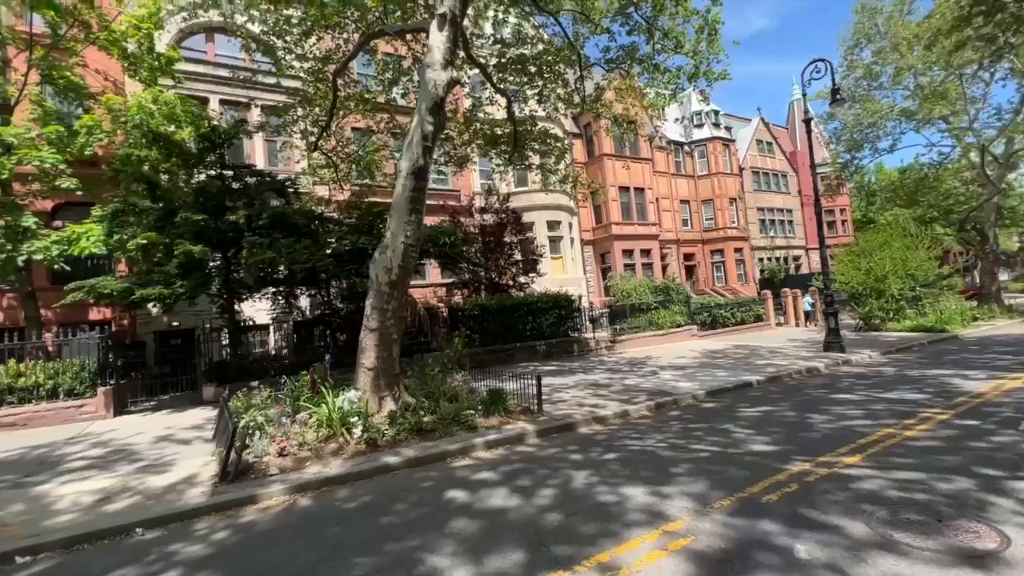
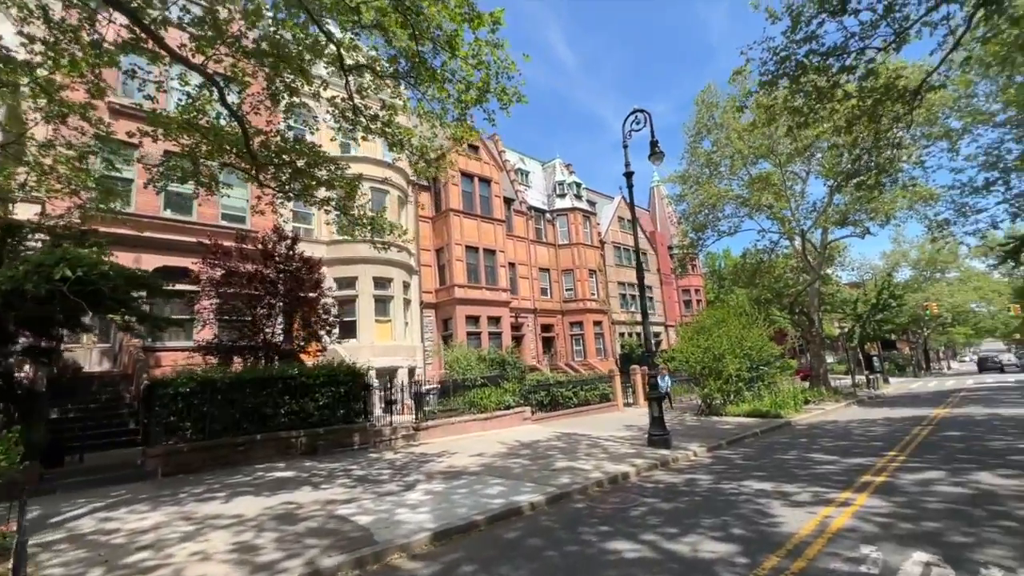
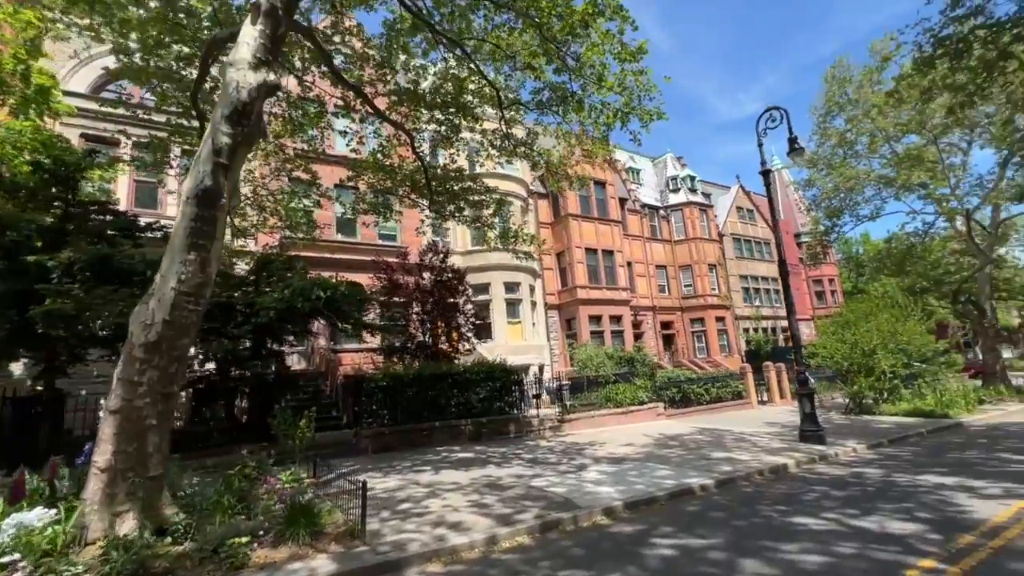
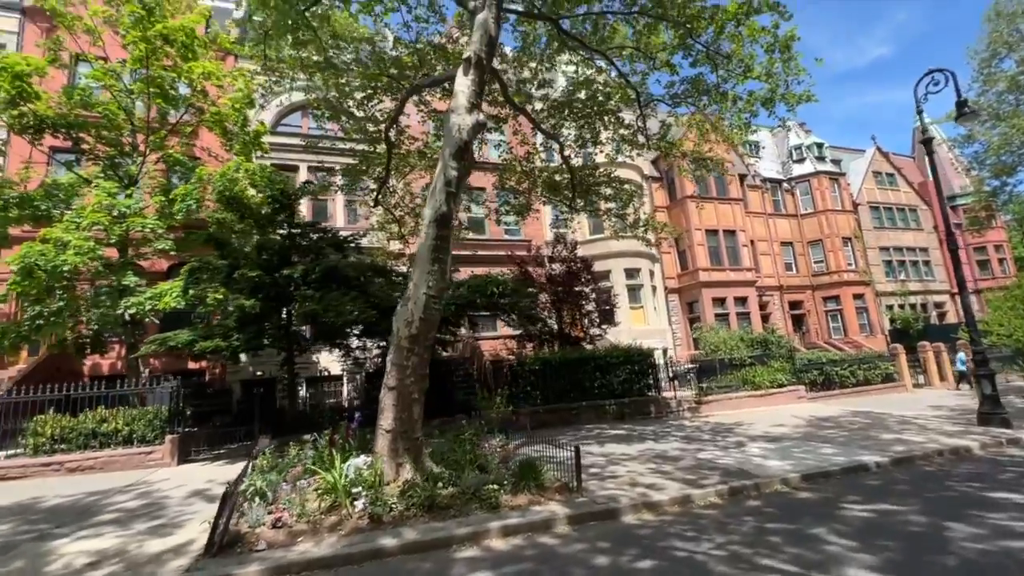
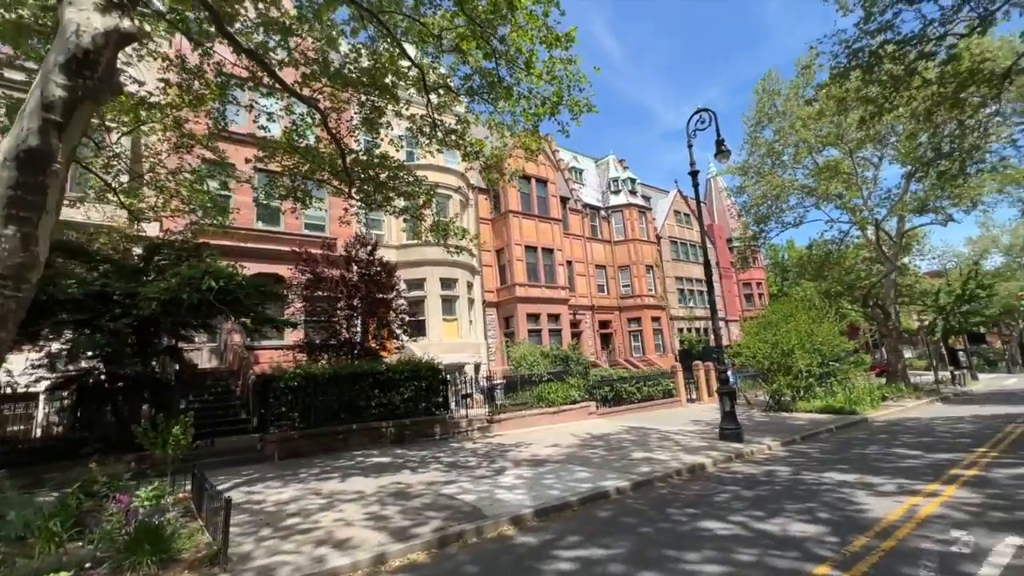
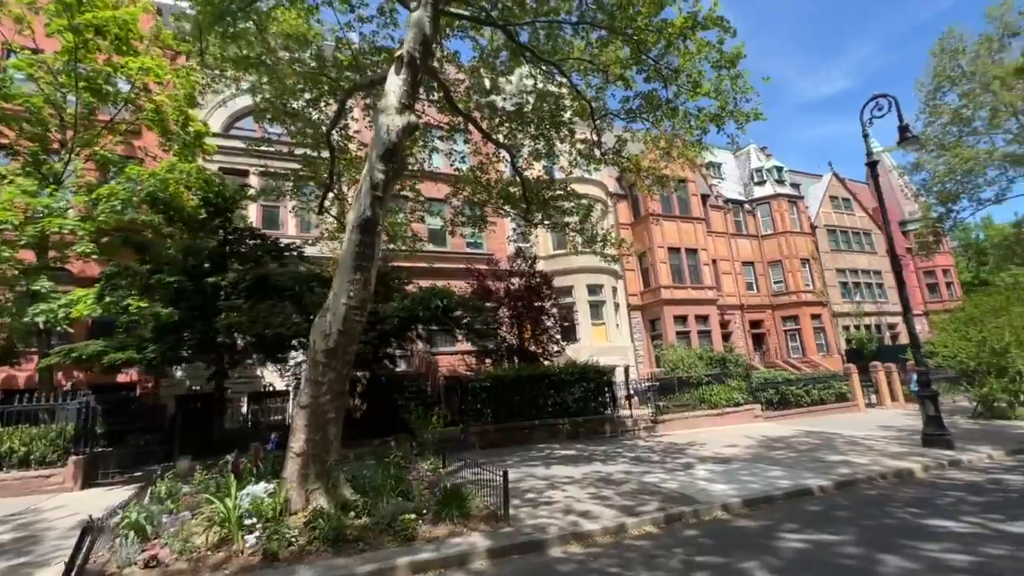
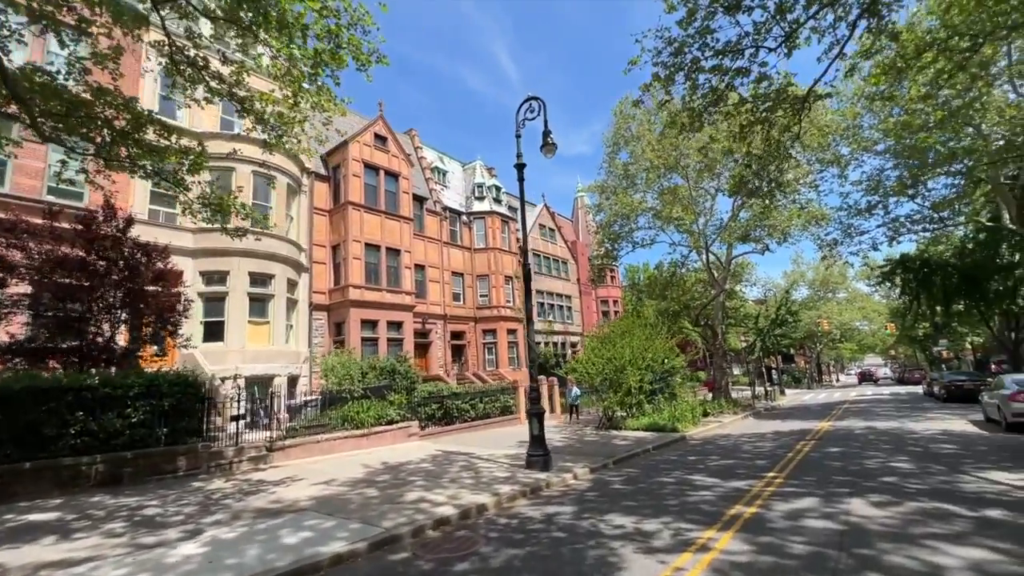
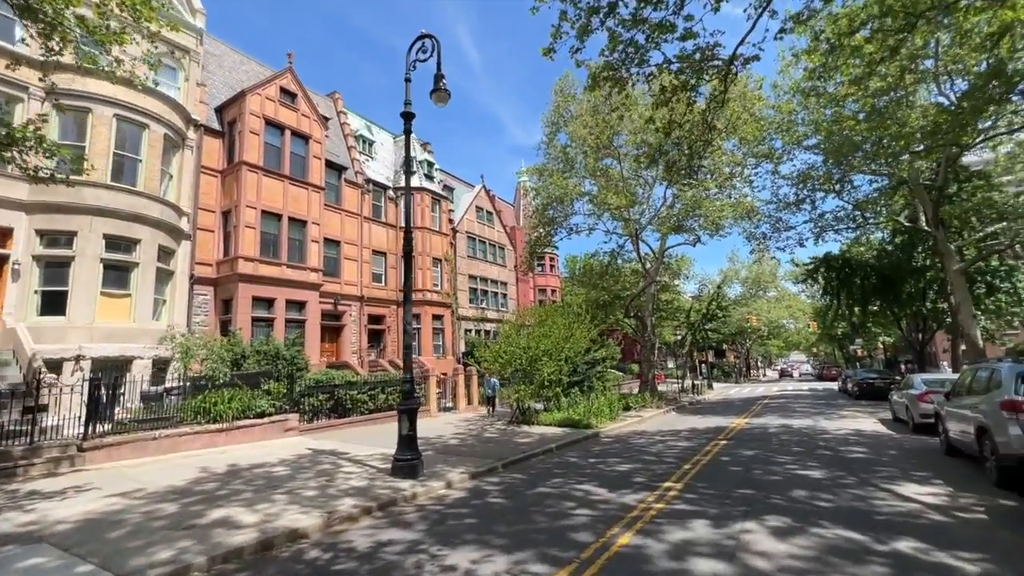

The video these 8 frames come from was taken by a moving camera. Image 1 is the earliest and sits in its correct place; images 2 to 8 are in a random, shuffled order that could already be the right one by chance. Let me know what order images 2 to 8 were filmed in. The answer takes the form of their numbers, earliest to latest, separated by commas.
4, 6, 3, 5, 2, 7, 8
